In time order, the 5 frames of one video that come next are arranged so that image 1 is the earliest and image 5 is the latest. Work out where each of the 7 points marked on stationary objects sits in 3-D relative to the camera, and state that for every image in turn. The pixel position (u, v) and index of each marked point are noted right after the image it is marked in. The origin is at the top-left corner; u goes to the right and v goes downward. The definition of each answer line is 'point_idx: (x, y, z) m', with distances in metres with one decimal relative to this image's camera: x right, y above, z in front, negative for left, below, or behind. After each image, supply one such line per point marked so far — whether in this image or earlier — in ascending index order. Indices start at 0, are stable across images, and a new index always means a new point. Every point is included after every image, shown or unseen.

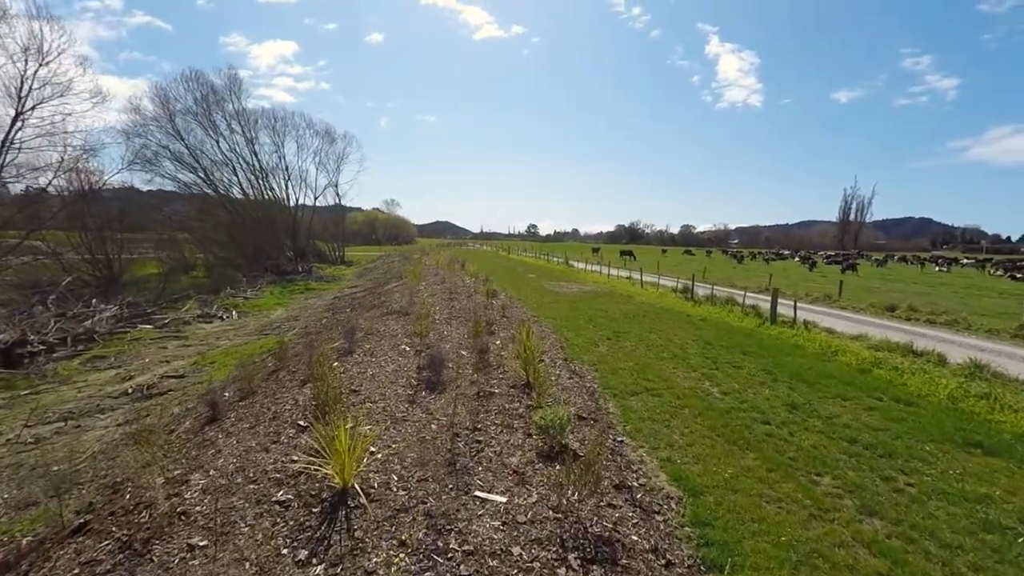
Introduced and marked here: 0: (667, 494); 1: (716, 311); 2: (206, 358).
0: (+1.1, -1.5, +4.9) m
1: (+4.9, -0.6, +16.2) m
2: (-8.3, -1.9, +18.3) m
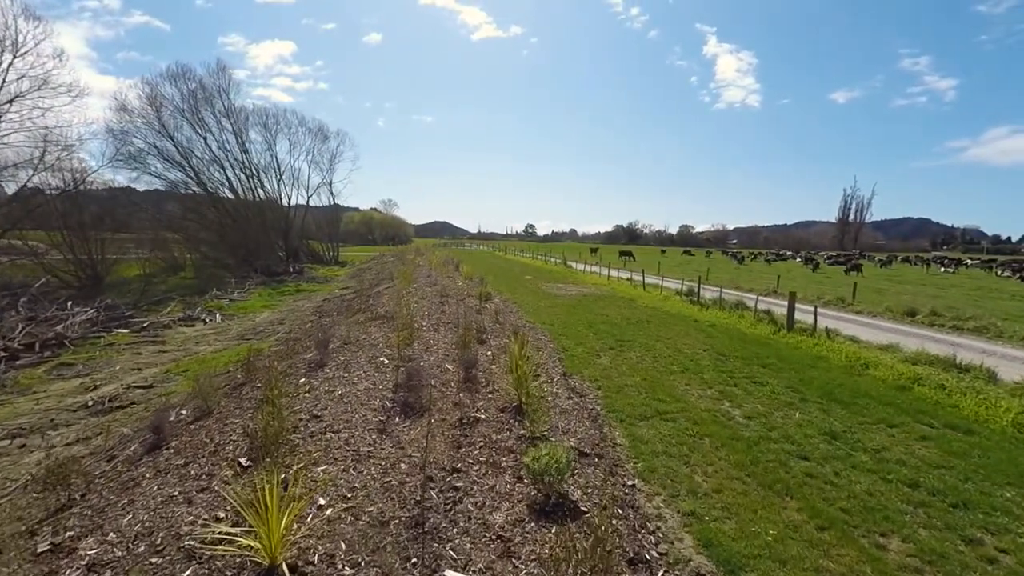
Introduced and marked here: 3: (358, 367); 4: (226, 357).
0: (+1.0, -1.6, +3.7) m
1: (+4.8, -0.7, +15.1) m
2: (-8.5, -2.0, +17.2) m
3: (-2.0, -1.0, +8.7) m
4: (-7.4, -1.8, +17.4) m
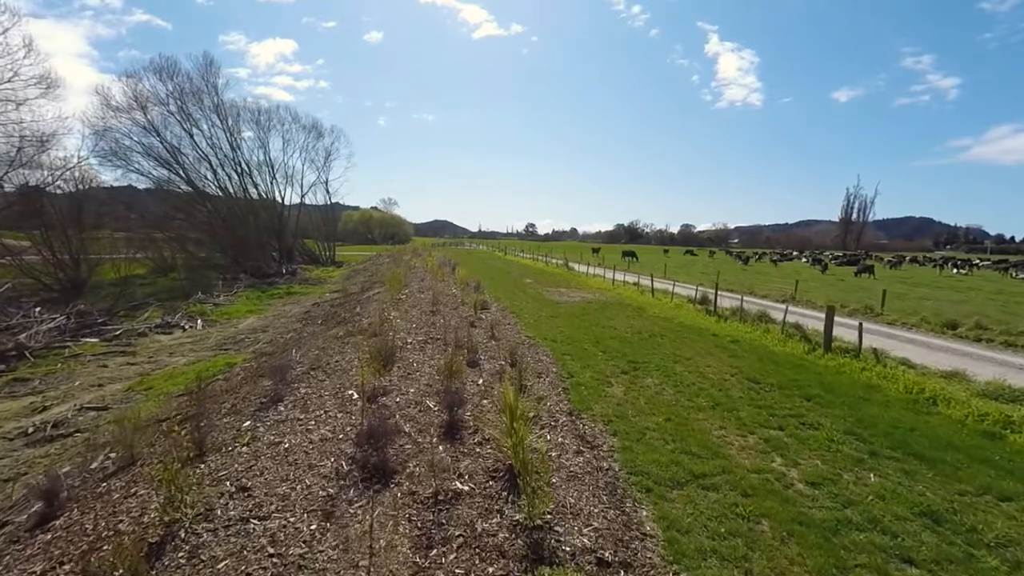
0: (+1.0, -1.8, +2.1) m
1: (+4.7, -0.9, +13.5) m
2: (-8.5, -2.2, +15.6) m
3: (-2.1, -1.2, +7.2) m
4: (-7.5, -2.0, +15.8) m
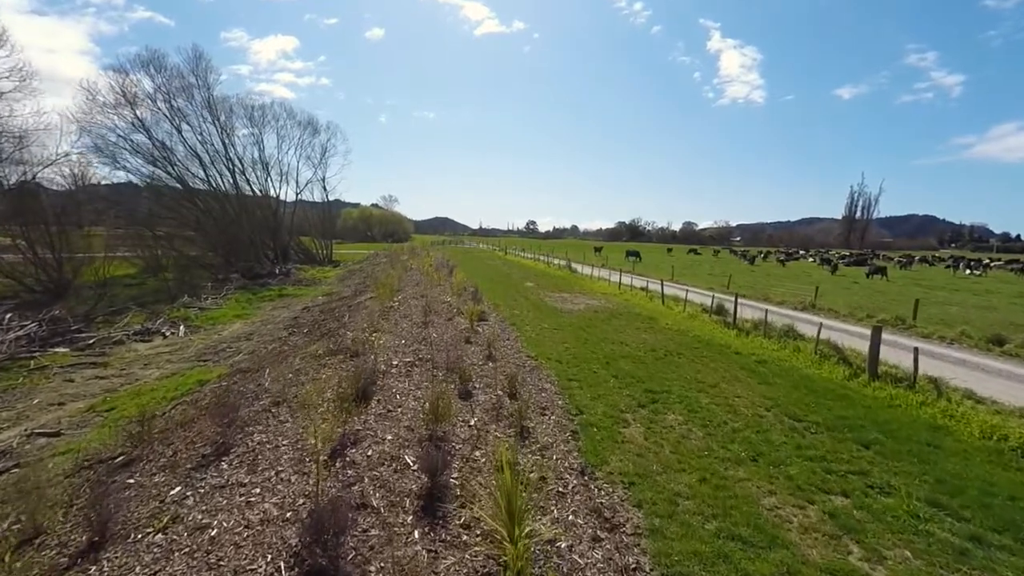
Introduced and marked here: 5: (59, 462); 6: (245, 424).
0: (+0.9, -2.1, +0.7) m
1: (+4.7, -1.1, +12.1) m
2: (-8.5, -2.4, +14.2) m
3: (-2.1, -1.5, +5.8) m
4: (-7.5, -2.2, +14.4) m
5: (-5.8, -2.3, +8.7) m
6: (-2.8, -1.4, +7.0) m
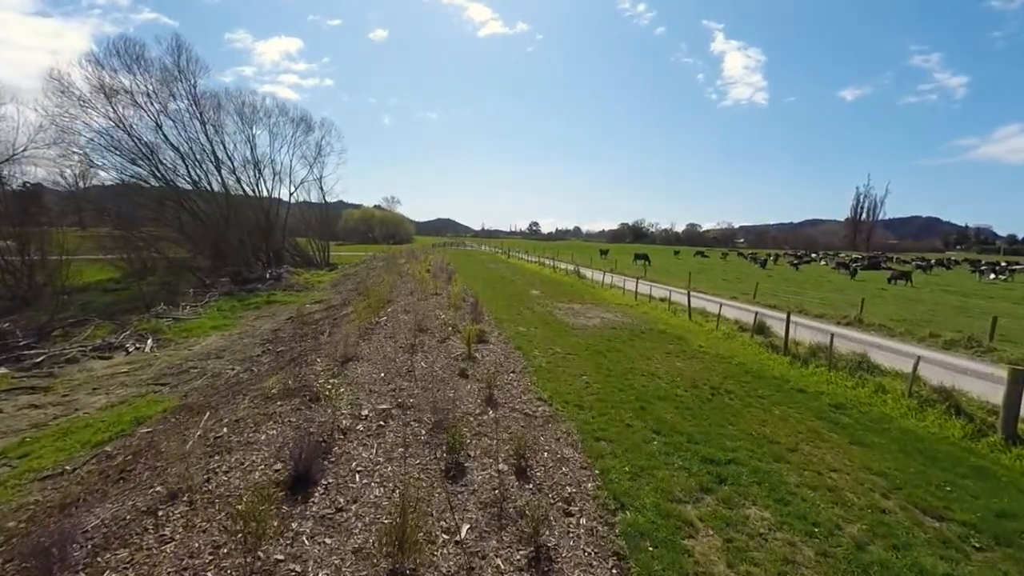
0: (+1.0, -2.3, -1.8) m
1: (+4.8, -1.4, +9.6) m
2: (-8.4, -2.7, +11.7) m
3: (-2.0, -1.8, +3.3) m
4: (-7.4, -2.5, +11.9) m
5: (-5.7, -2.5, +6.2) m
6: (-2.7, -1.7, +4.6) m
